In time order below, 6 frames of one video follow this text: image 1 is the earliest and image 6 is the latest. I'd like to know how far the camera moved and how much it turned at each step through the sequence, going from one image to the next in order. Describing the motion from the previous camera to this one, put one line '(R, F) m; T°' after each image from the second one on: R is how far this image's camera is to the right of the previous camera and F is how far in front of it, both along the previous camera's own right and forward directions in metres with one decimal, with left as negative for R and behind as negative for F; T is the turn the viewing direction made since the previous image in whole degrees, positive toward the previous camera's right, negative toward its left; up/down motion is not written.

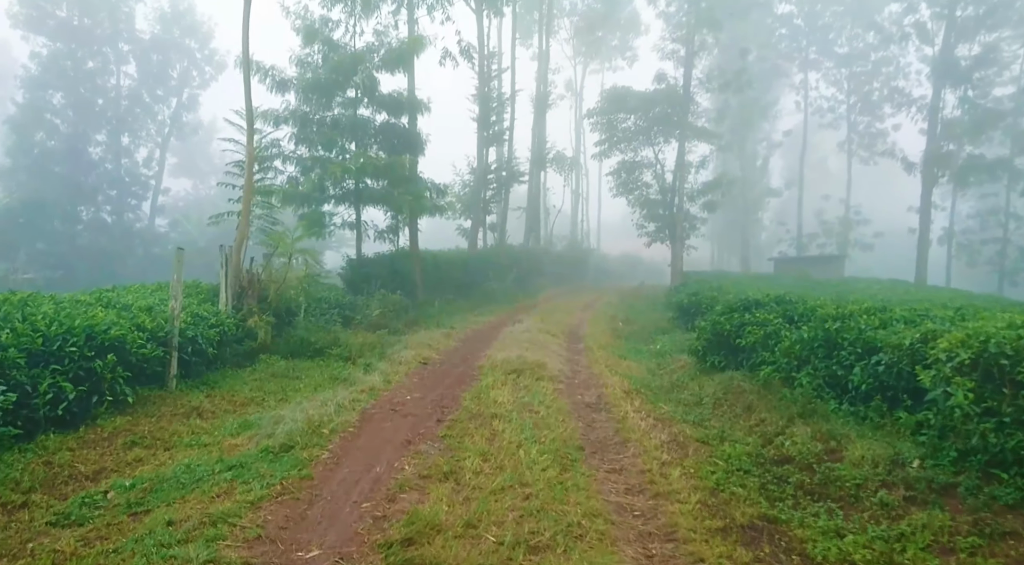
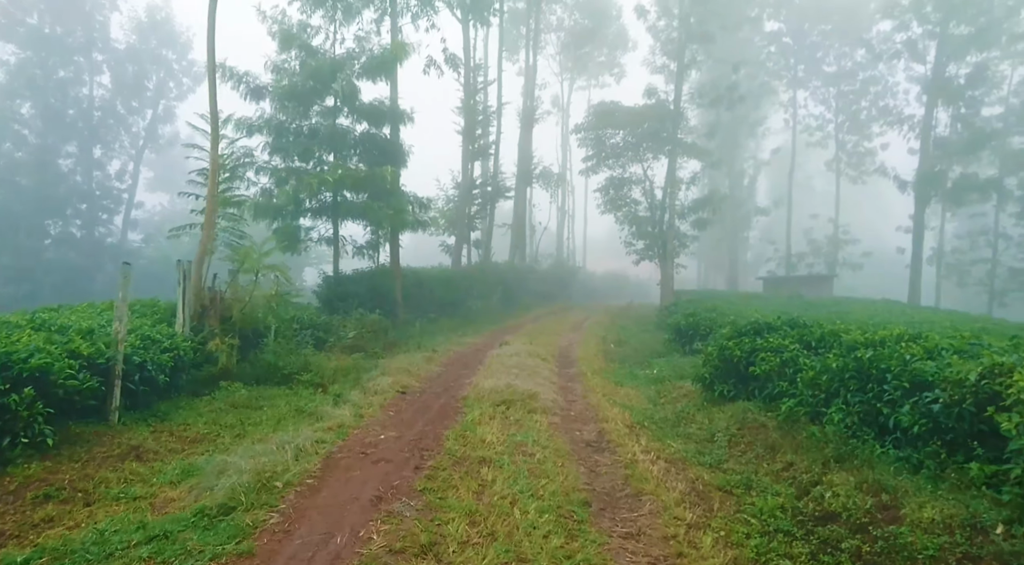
(-0.1, +1.0) m; +1°
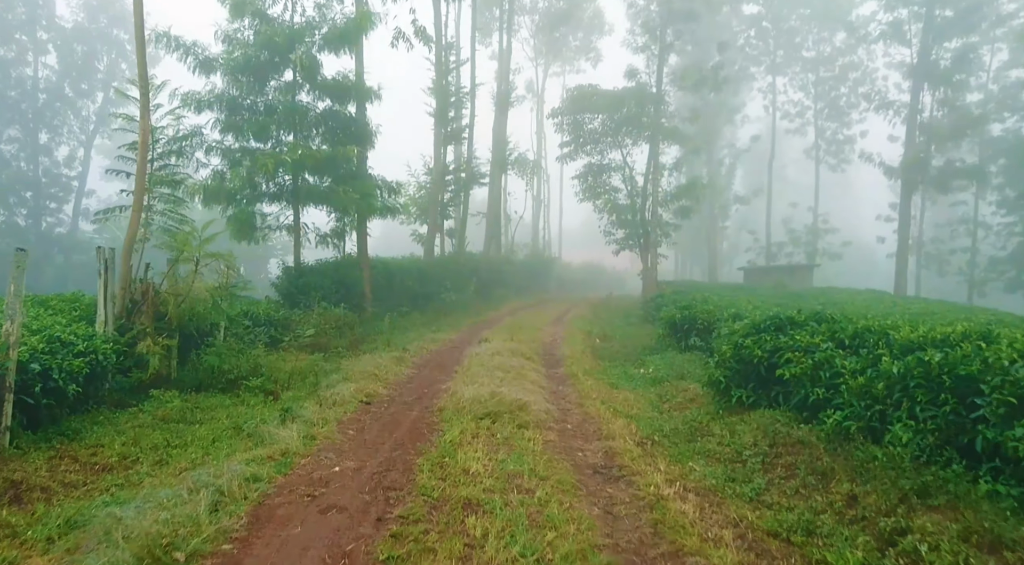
(-0.1, +1.4) m; +2°
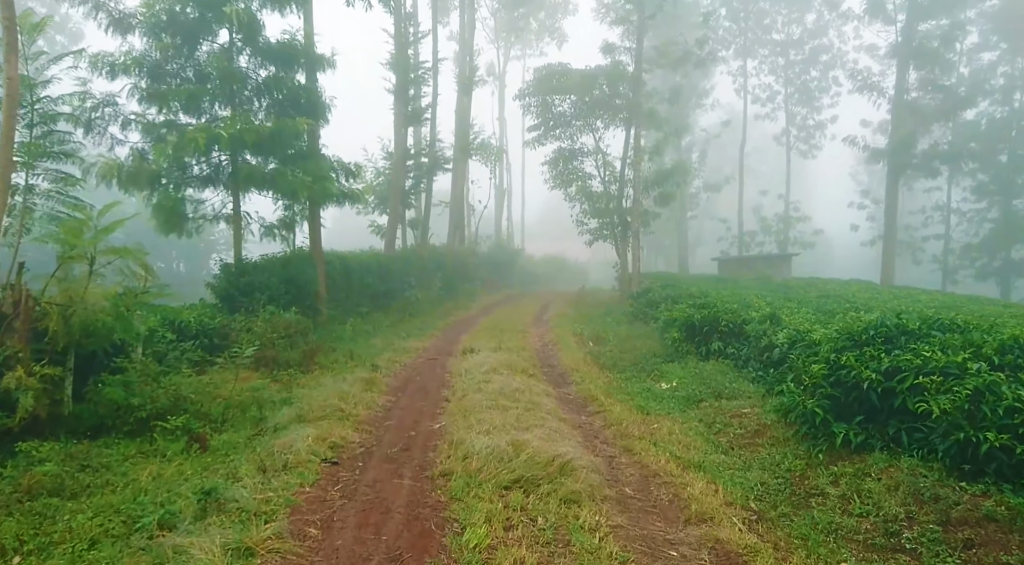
(-0.6, +2.3) m; +4°
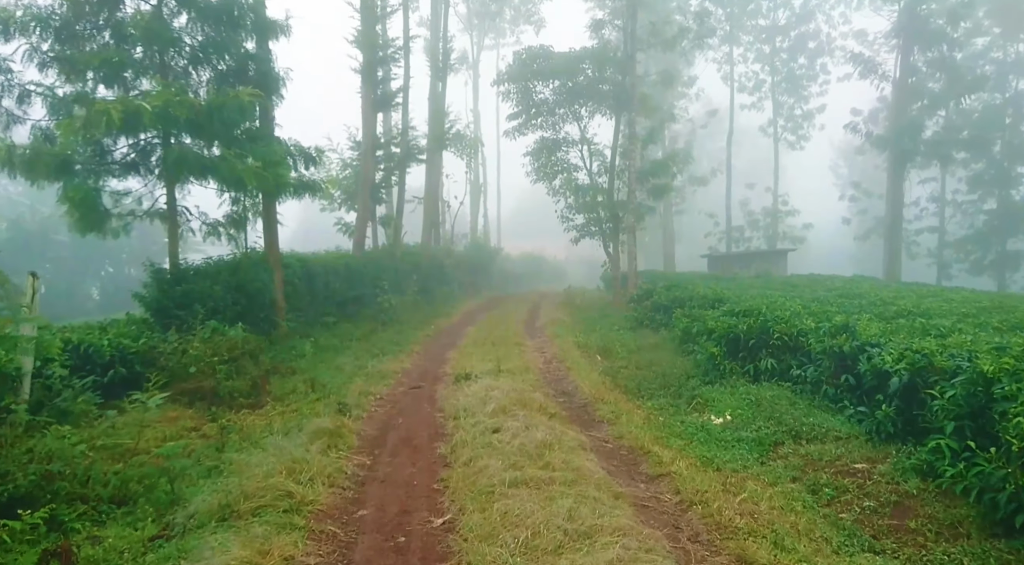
(-0.4, +2.3) m; +2°
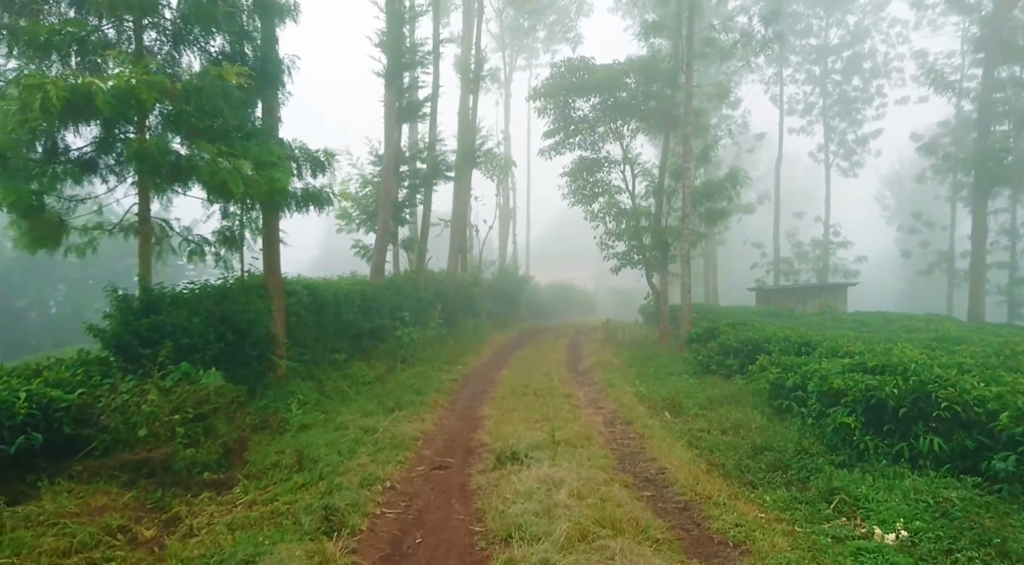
(-0.4, +2.5) m; -2°
